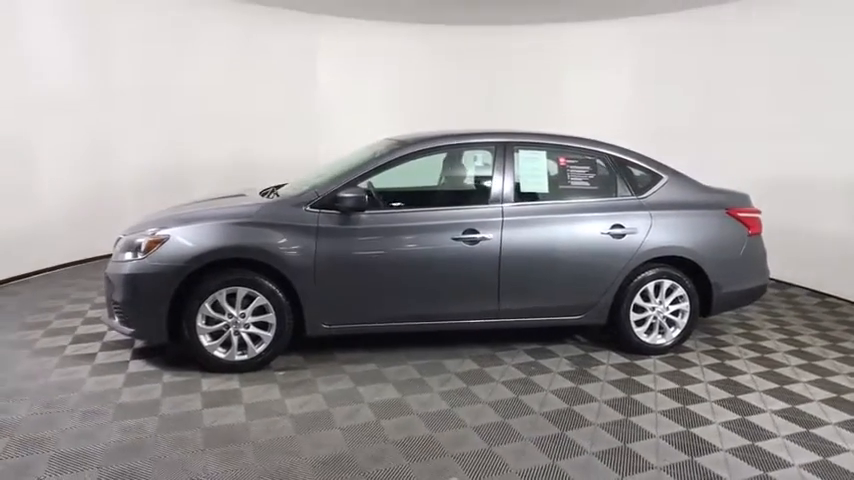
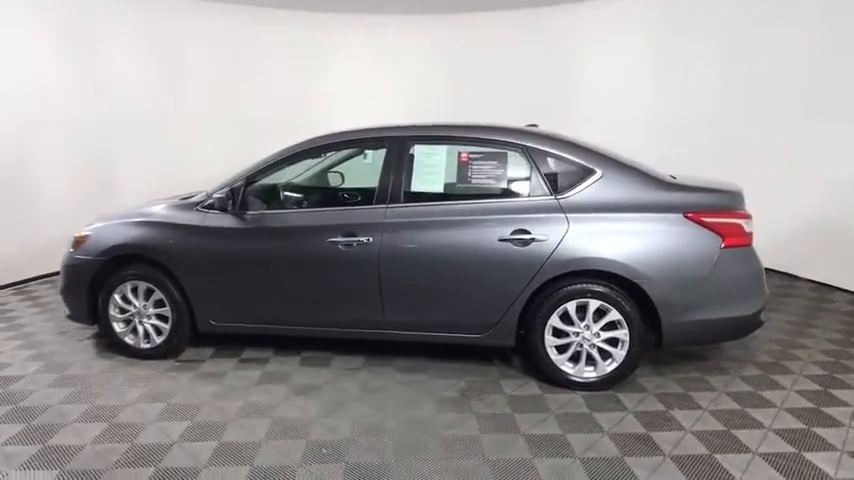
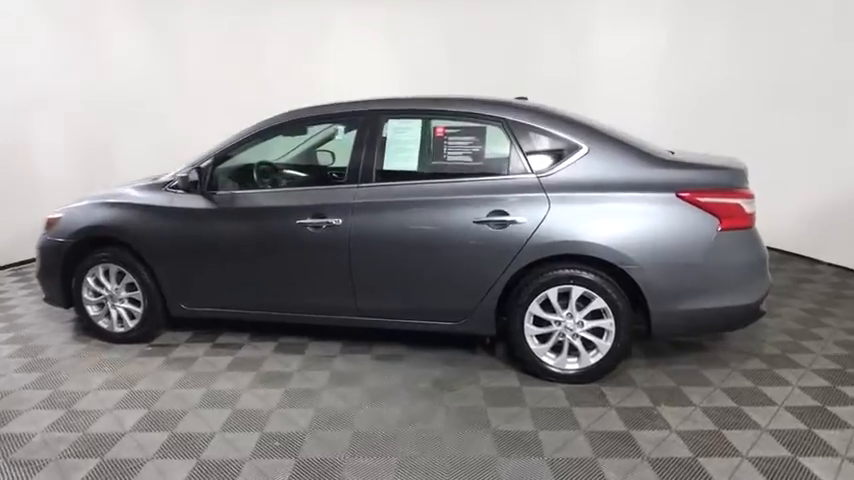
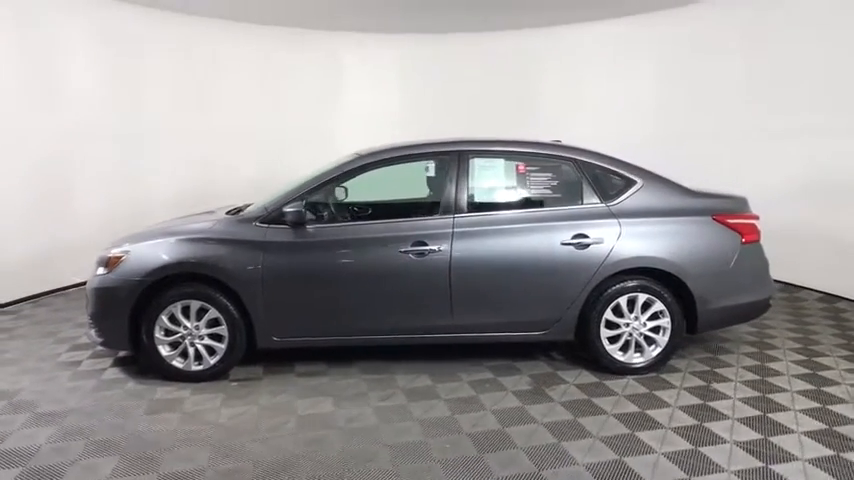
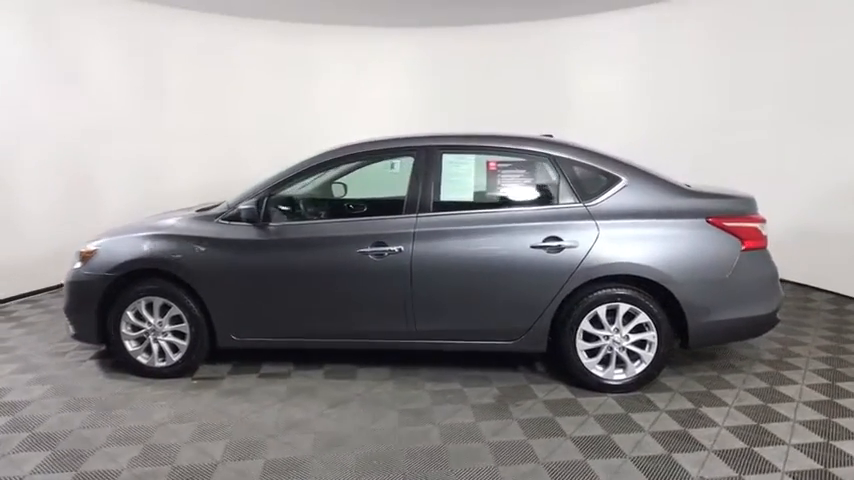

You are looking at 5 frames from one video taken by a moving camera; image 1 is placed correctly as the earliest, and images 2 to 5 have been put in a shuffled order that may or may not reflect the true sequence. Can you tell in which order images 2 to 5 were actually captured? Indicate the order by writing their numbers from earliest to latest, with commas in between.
4, 5, 2, 3
